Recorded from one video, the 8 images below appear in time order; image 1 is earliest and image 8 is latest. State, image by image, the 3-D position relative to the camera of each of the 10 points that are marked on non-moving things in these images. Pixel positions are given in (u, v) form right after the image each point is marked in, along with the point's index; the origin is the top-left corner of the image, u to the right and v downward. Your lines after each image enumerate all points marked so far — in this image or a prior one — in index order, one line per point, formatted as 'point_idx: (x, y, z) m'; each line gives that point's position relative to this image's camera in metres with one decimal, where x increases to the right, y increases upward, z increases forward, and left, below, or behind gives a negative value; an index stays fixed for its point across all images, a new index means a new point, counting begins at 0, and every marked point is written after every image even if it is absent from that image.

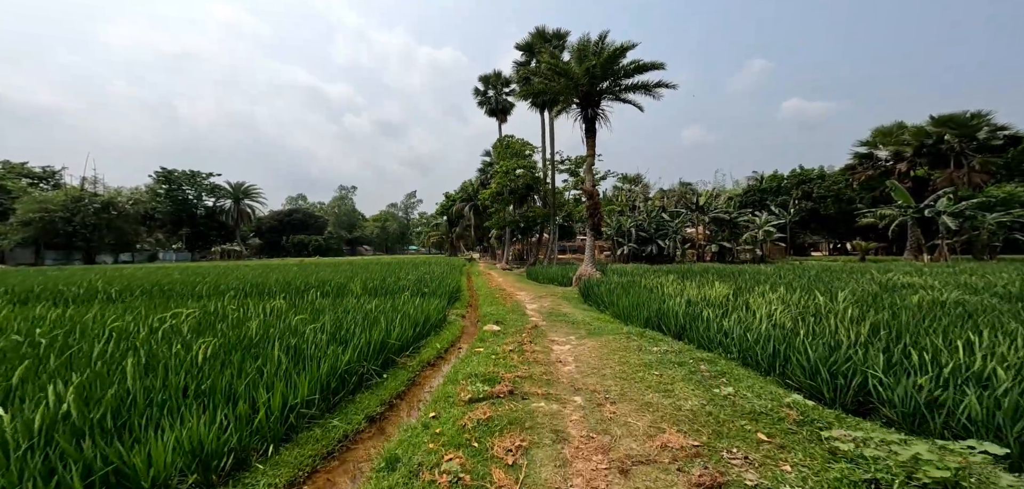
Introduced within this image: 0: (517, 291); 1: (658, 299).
0: (+0.3, -1.6, +14.4) m
1: (+2.8, -1.1, +8.1) m
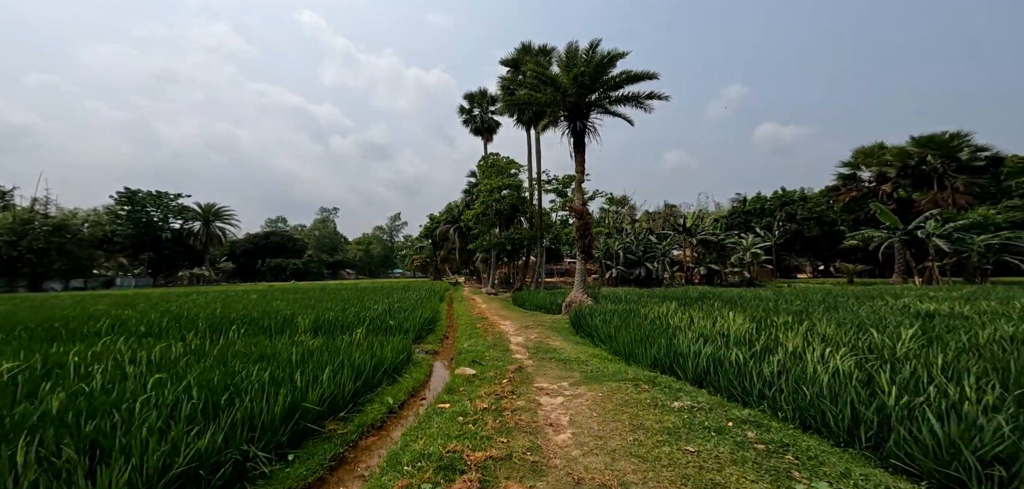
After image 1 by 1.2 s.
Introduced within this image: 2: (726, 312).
0: (-0.3, -2.3, +12.9) m
1: (+2.4, -1.4, +6.7) m
2: (+4.3, -1.4, +8.6) m
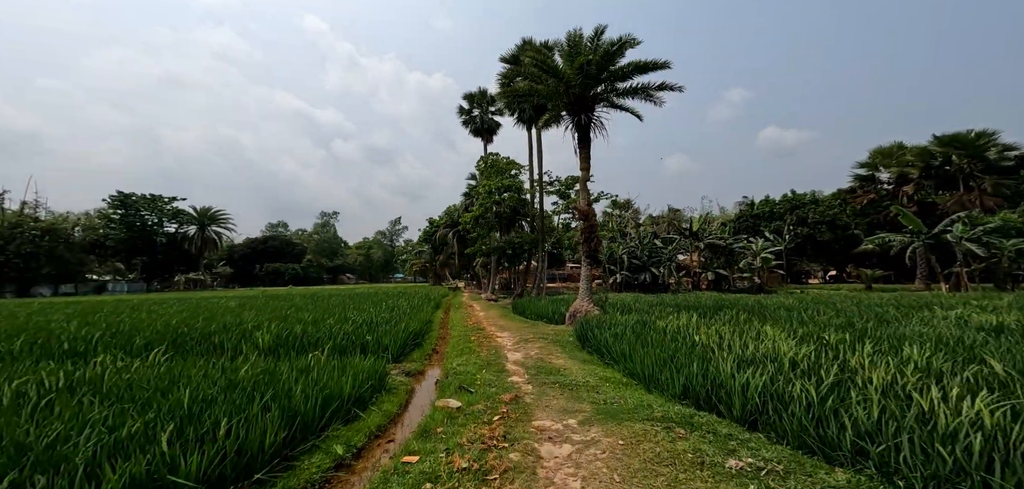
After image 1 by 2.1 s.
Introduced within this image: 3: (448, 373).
0: (-0.4, -2.4, +11.7) m
1: (+2.4, -1.5, +5.4) m
2: (+4.3, -1.4, +7.4) m
3: (-1.1, -2.2, +7.2) m
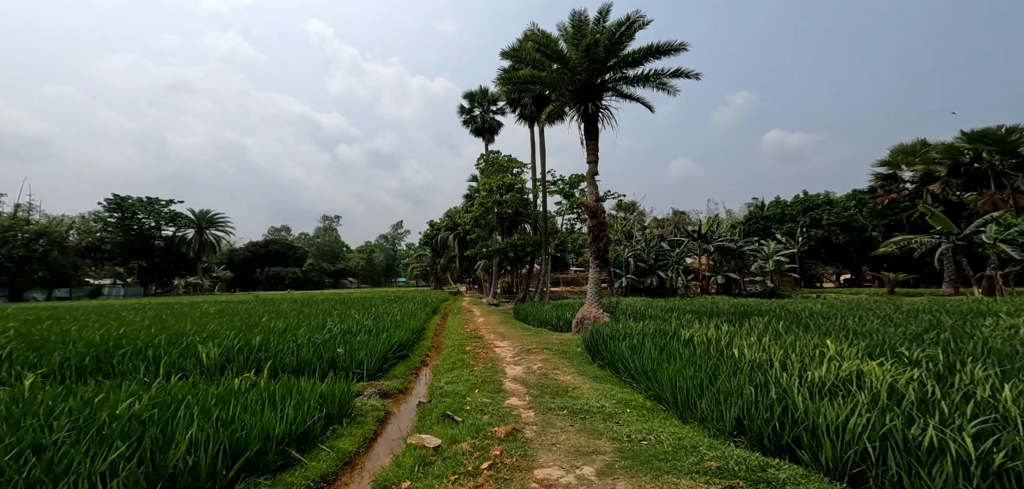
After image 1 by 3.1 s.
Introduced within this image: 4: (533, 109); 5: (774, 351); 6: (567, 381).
0: (-0.4, -2.4, +10.5) m
1: (+2.3, -1.4, +4.2) m
2: (+4.3, -1.3, +6.1) m
3: (-1.1, -2.1, +6.0) m
4: (+1.0, +6.1, +19.6) m
5: (+3.1, -1.3, +5.1) m
6: (+0.9, -2.1, +6.6) m
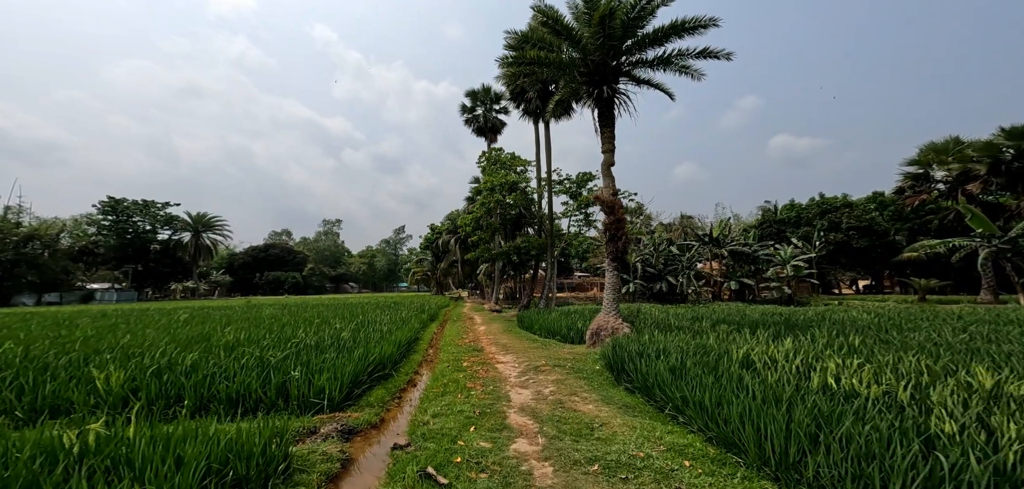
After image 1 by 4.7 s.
0: (-0.3, -2.3, +9.0) m
1: (+2.4, -1.2, +2.7) m
2: (+4.3, -1.2, +4.6) m
3: (-1.1, -2.0, +4.5) m
4: (+1.2, +6.0, +18.2) m
5: (+3.2, -1.2, +3.6) m
6: (+0.9, -2.0, +5.2) m
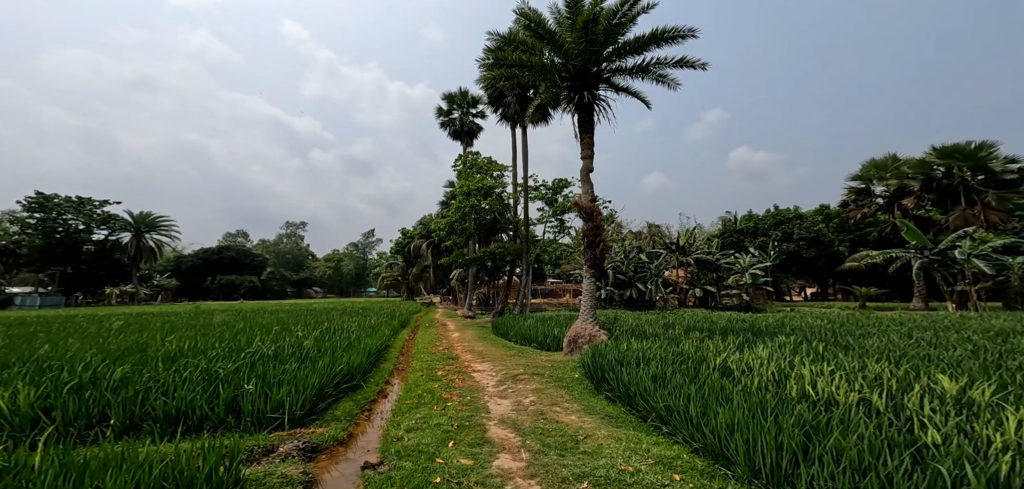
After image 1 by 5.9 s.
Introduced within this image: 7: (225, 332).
0: (-0.7, -2.4, +8.7) m
1: (+2.3, -1.3, +2.7) m
2: (+4.1, -1.3, +4.7) m
3: (-1.2, -2.0, +4.2) m
4: (+0.2, +5.8, +18.1) m
5: (+3.1, -1.3, +3.6) m
6: (+0.7, -2.1, +5.0) m
7: (-6.3, -1.9, +9.4) m
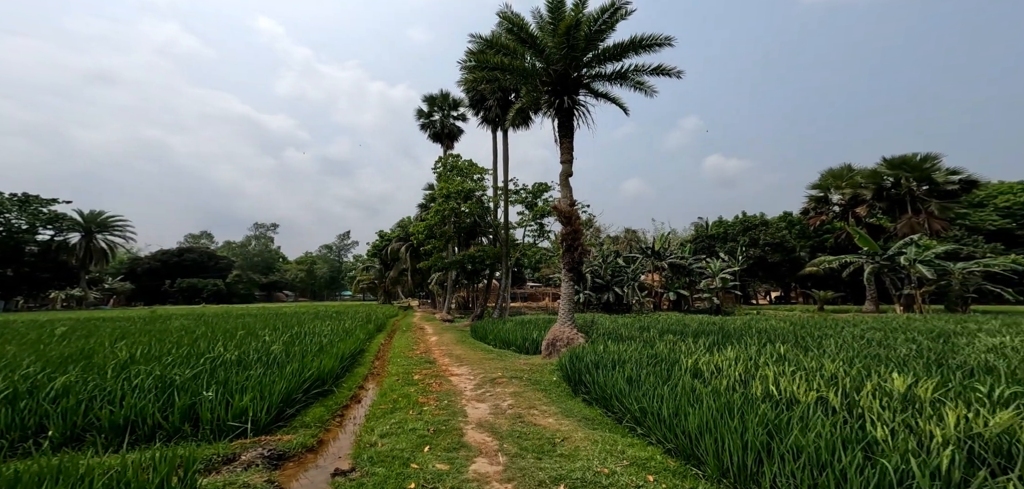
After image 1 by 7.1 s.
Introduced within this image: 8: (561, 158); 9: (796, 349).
0: (-1.2, -2.5, +8.6) m
1: (+2.2, -1.3, +2.8) m
2: (+3.9, -1.4, +4.9) m
3: (-1.5, -2.0, +4.1) m
4: (-0.6, +5.6, +18.2) m
5: (+2.9, -1.3, +3.7) m
6: (+0.4, -2.1, +5.0) m
7: (-6.7, -1.9, +9.1) m
8: (+1.3, +2.3, +11.1) m
9: (+4.9, -1.7, +7.0) m
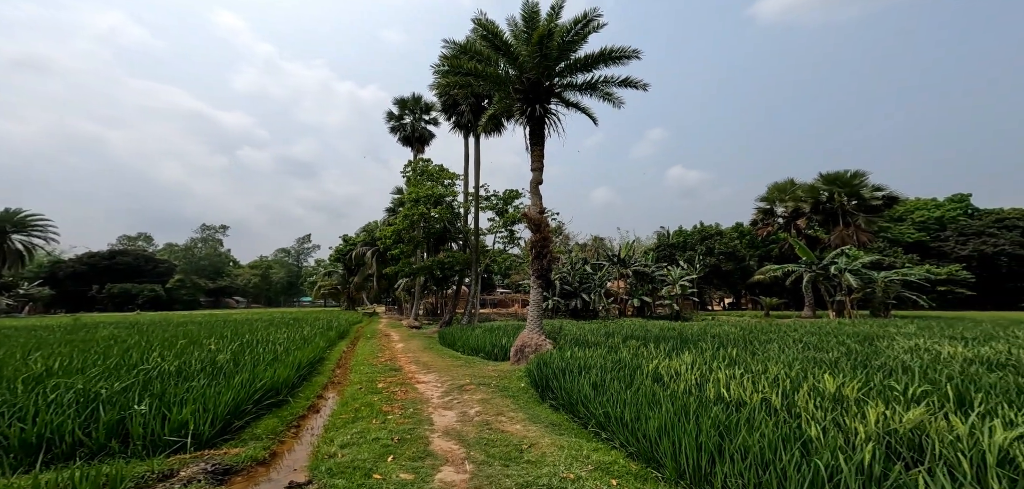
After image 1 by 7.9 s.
0: (-1.8, -2.6, +8.5) m
1: (+2.0, -1.4, +2.9) m
2: (+3.5, -1.5, +5.1) m
3: (-1.8, -2.1, +3.9) m
4: (-1.8, +5.4, +18.2) m
5: (+2.6, -1.4, +3.9) m
6: (+0.1, -2.2, +5.0) m
7: (-7.4, -2.0, +8.6) m
8: (+0.5, +2.1, +11.2) m
9: (+4.4, -1.9, +7.3) m
